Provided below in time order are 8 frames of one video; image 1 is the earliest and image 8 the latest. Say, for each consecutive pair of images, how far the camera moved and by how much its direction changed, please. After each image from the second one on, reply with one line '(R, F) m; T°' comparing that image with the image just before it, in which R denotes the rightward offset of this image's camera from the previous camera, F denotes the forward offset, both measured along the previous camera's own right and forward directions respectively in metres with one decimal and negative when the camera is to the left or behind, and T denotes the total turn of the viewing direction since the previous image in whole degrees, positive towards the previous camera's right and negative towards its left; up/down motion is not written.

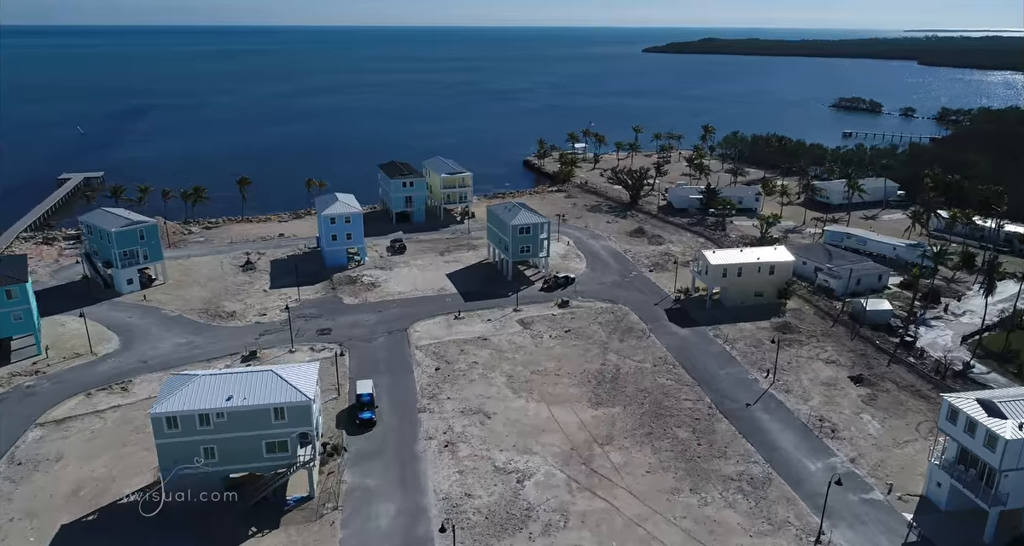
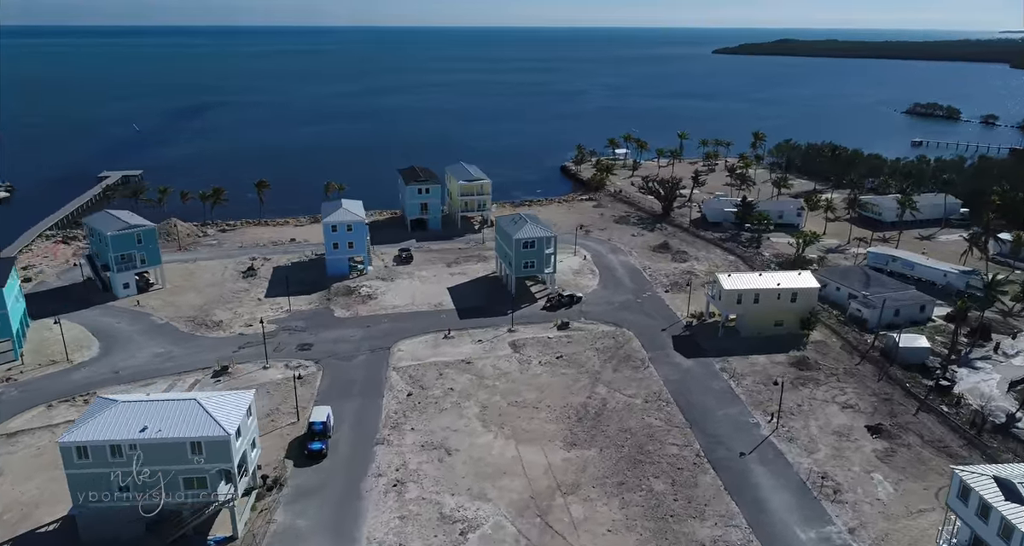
(+4.8, +3.6) m; -5°
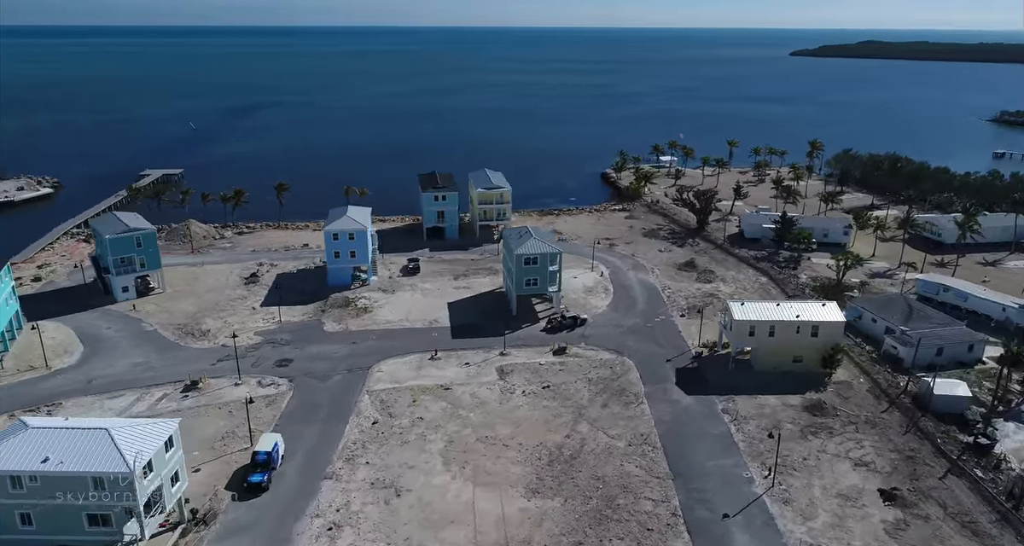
(+4.8, +3.6) m; -5°
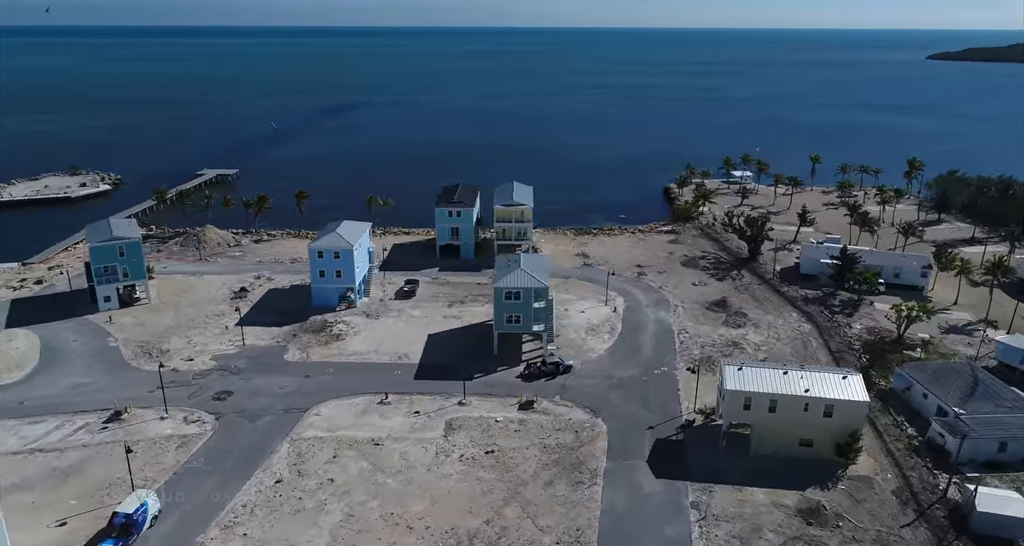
(+8.1, +6.7) m; -9°
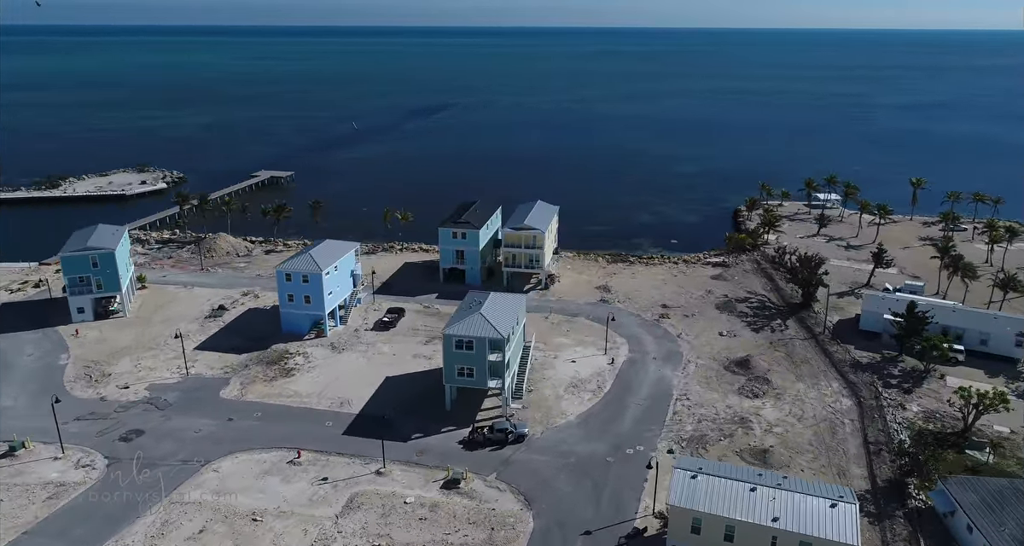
(+8.6, +7.6) m; -9°
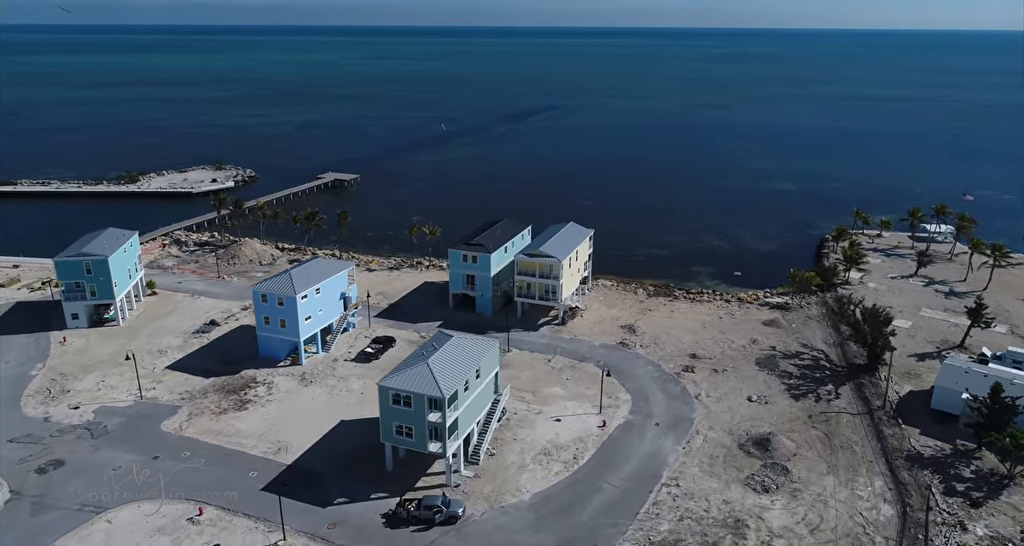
(+7.7, +6.9) m; -10°
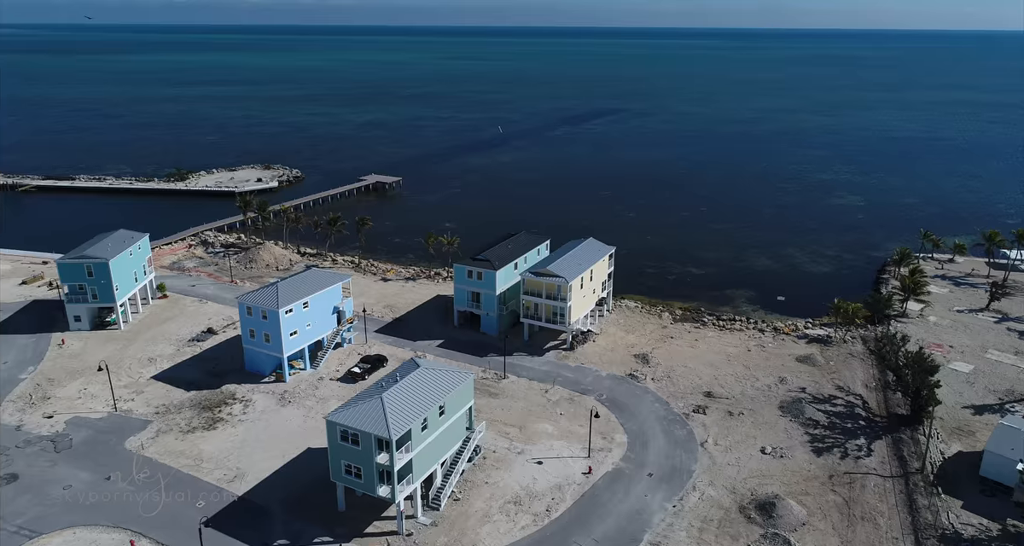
(+4.6, +3.8) m; -6°
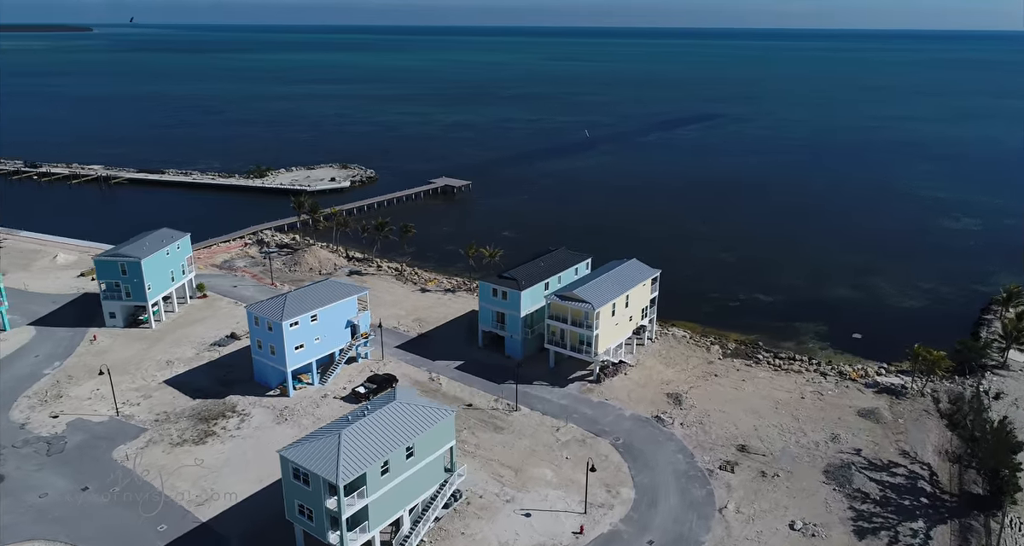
(+4.8, +4.0) m; -8°
